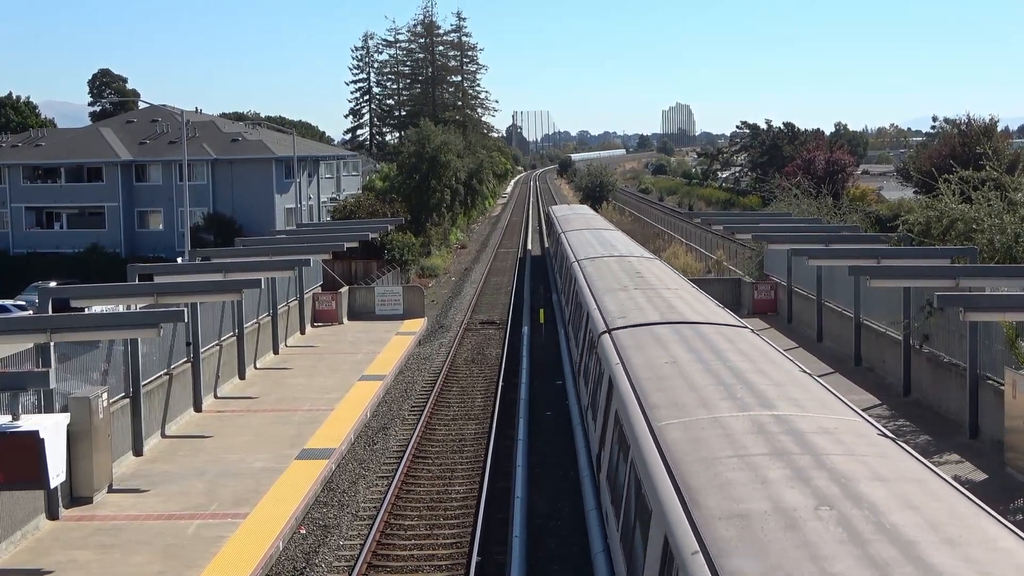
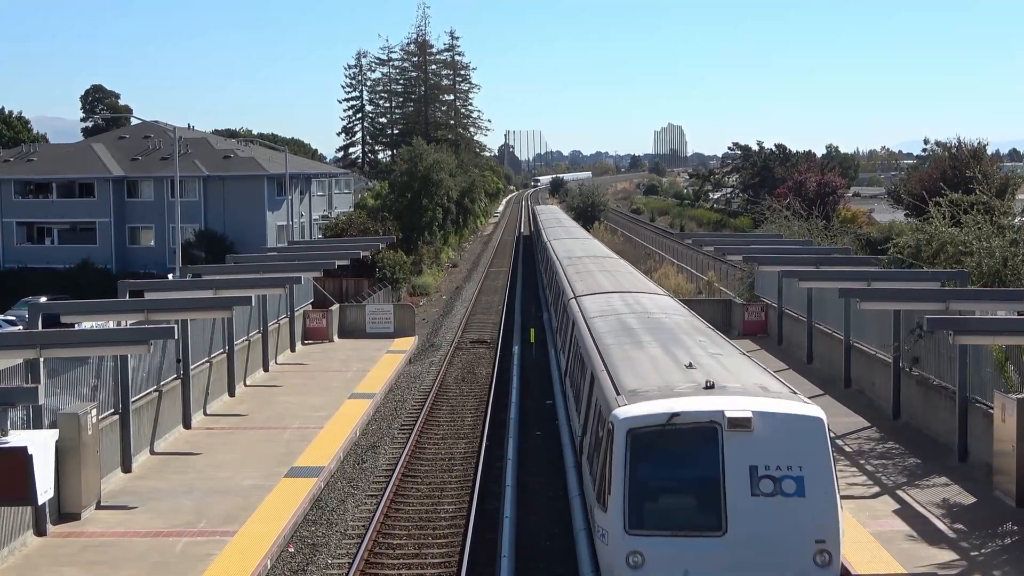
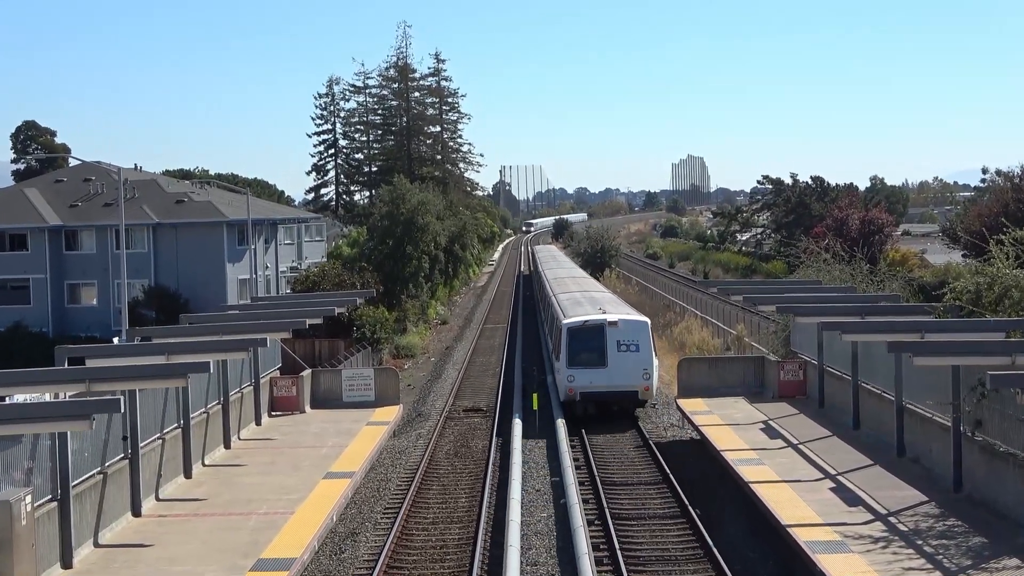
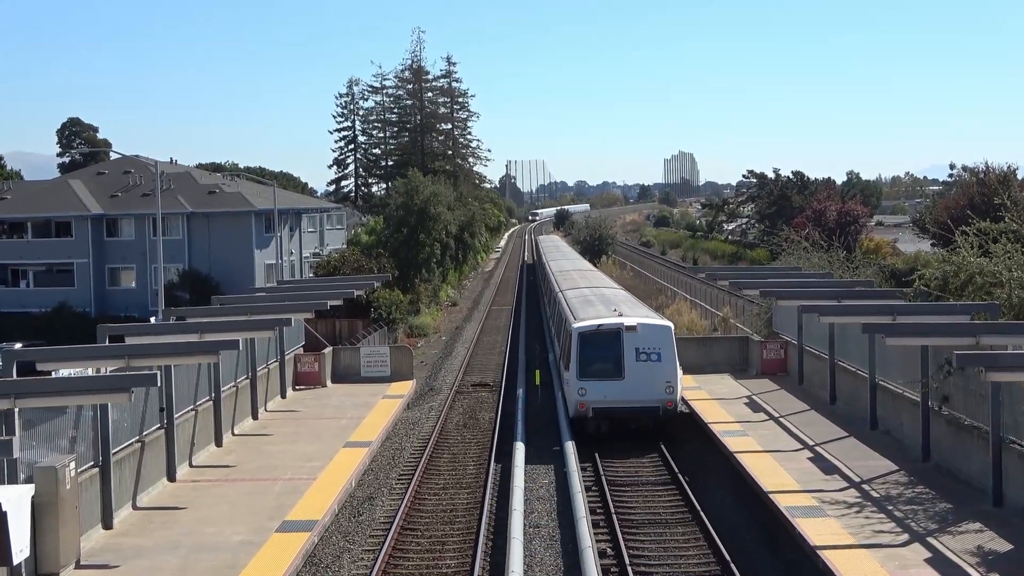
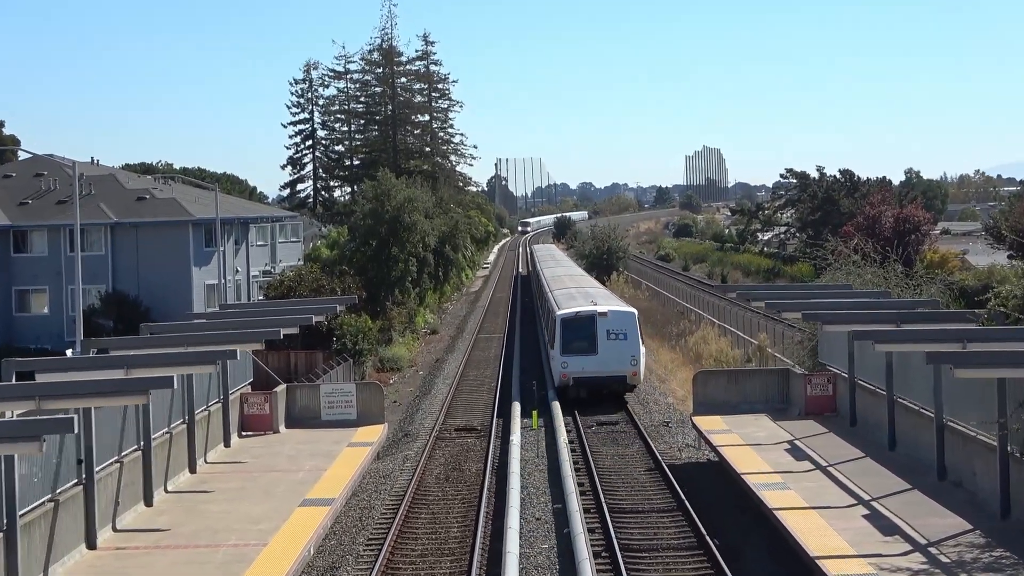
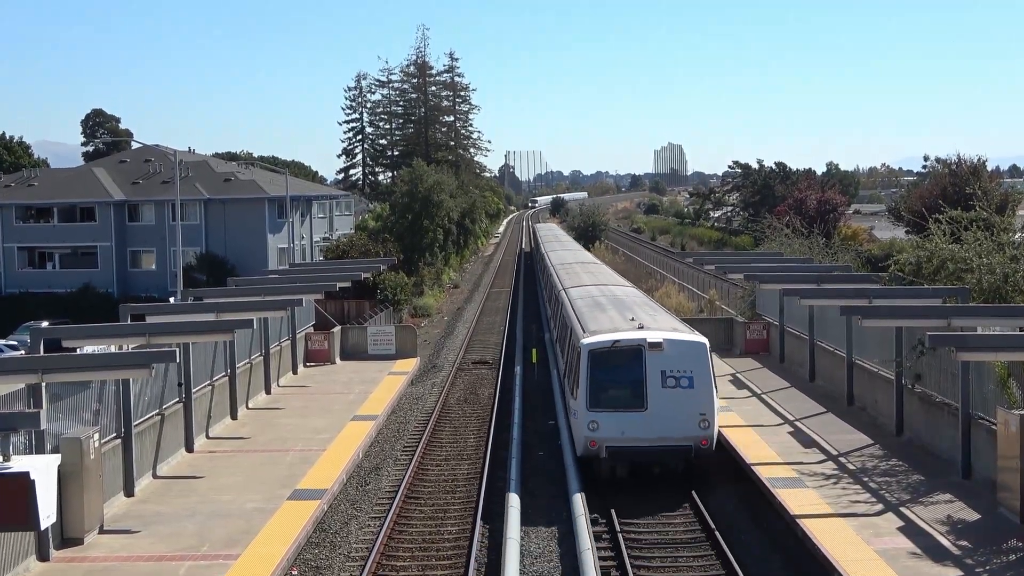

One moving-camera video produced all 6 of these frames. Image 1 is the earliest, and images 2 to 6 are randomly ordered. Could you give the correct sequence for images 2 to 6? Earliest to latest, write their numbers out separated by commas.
2, 6, 4, 3, 5
